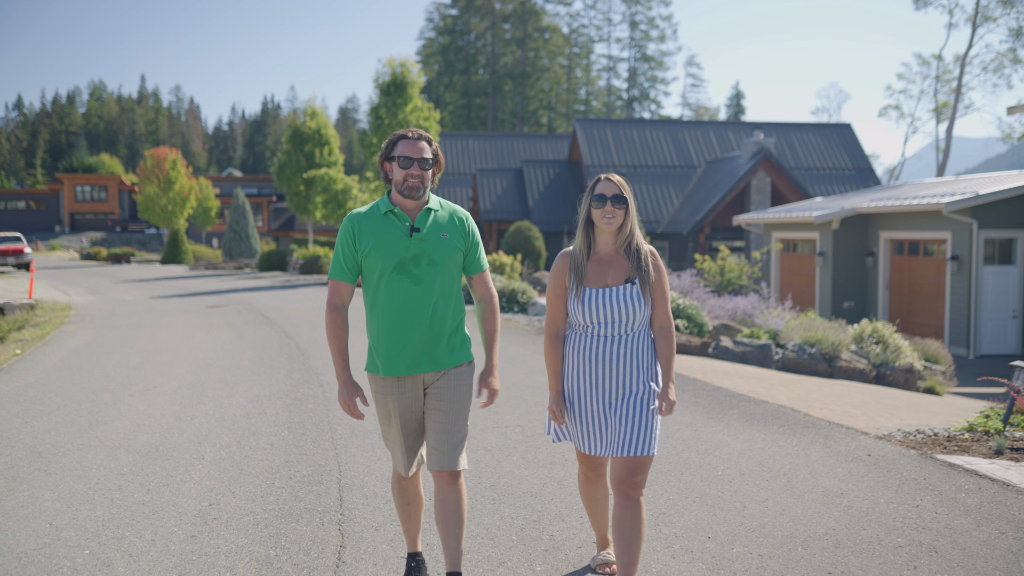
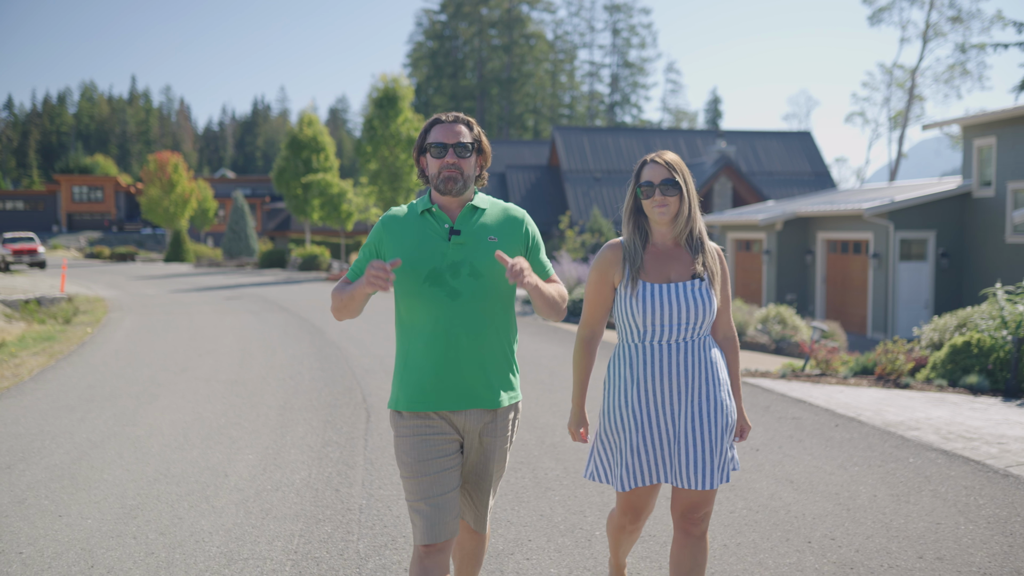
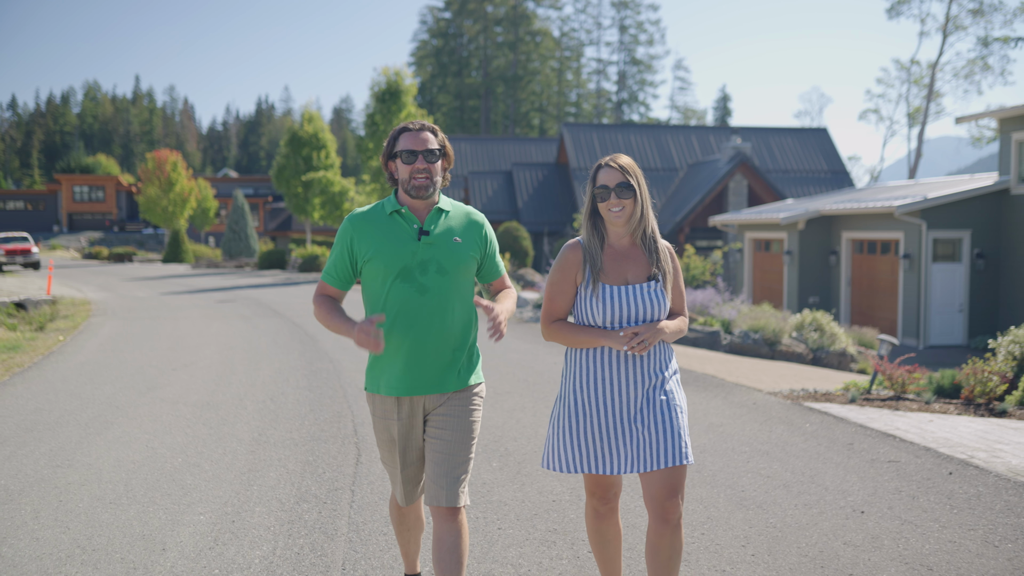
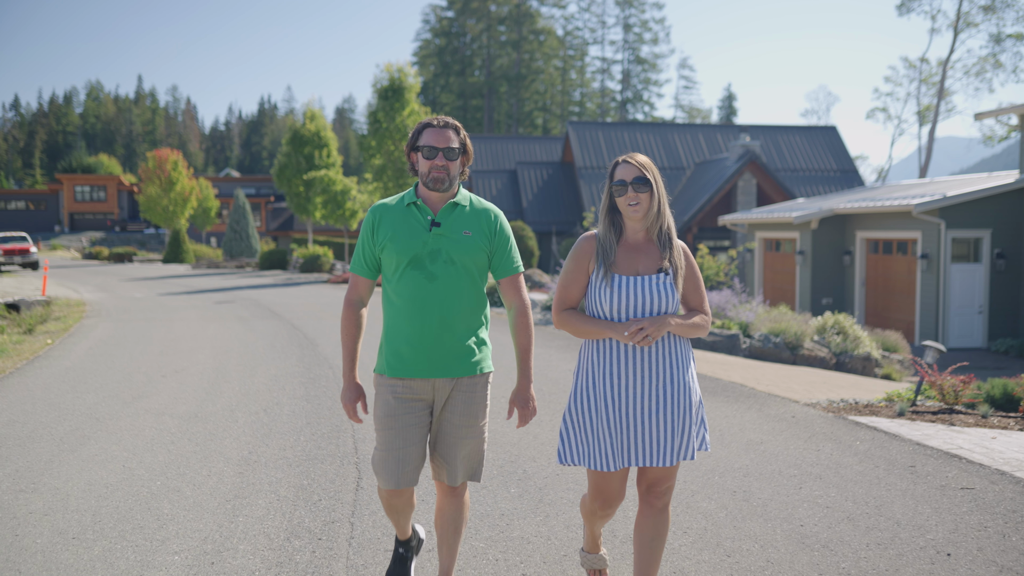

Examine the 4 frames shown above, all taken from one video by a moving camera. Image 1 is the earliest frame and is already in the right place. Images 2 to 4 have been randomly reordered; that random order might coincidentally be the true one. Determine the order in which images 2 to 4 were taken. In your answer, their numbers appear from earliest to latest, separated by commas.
4, 3, 2
